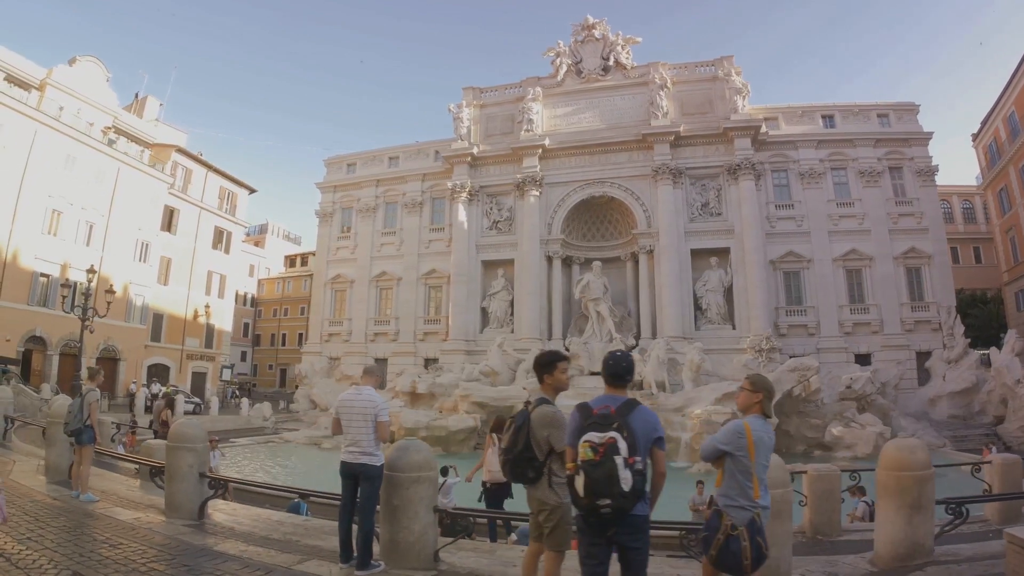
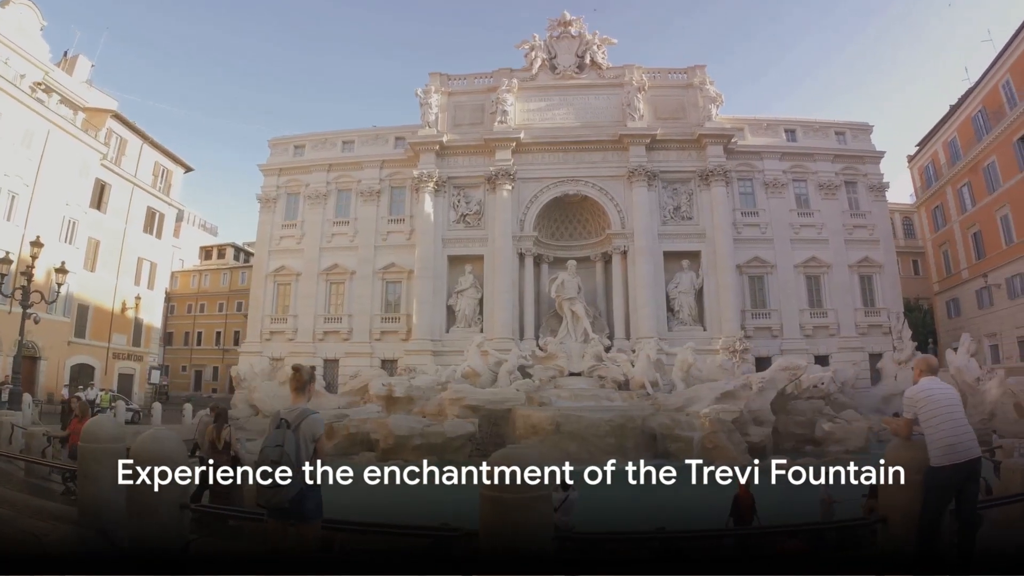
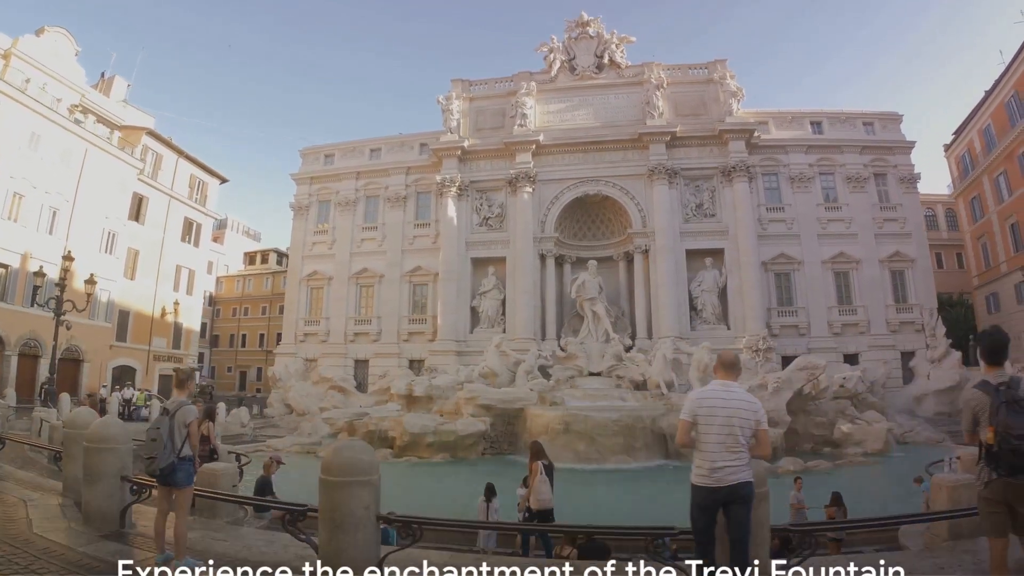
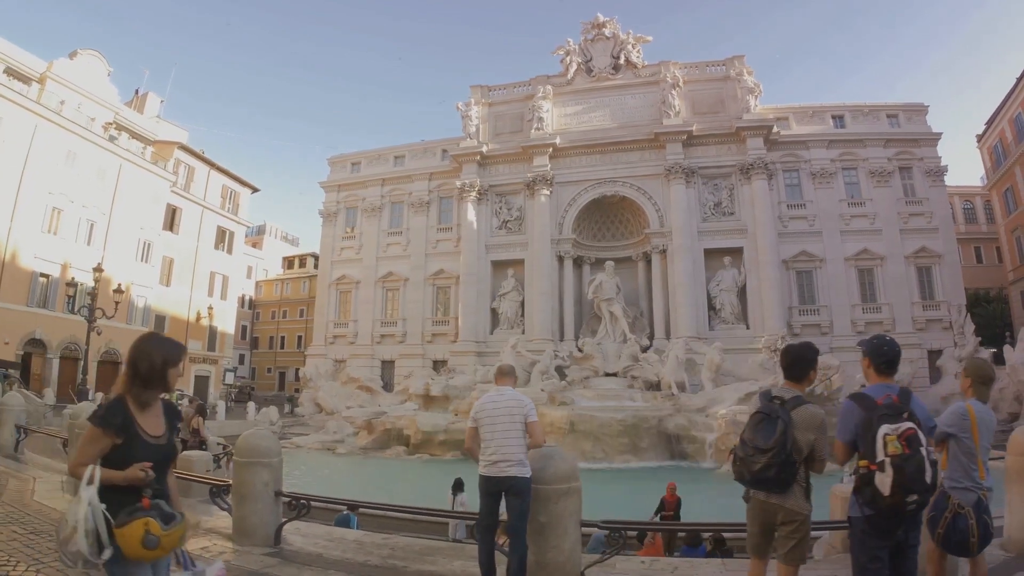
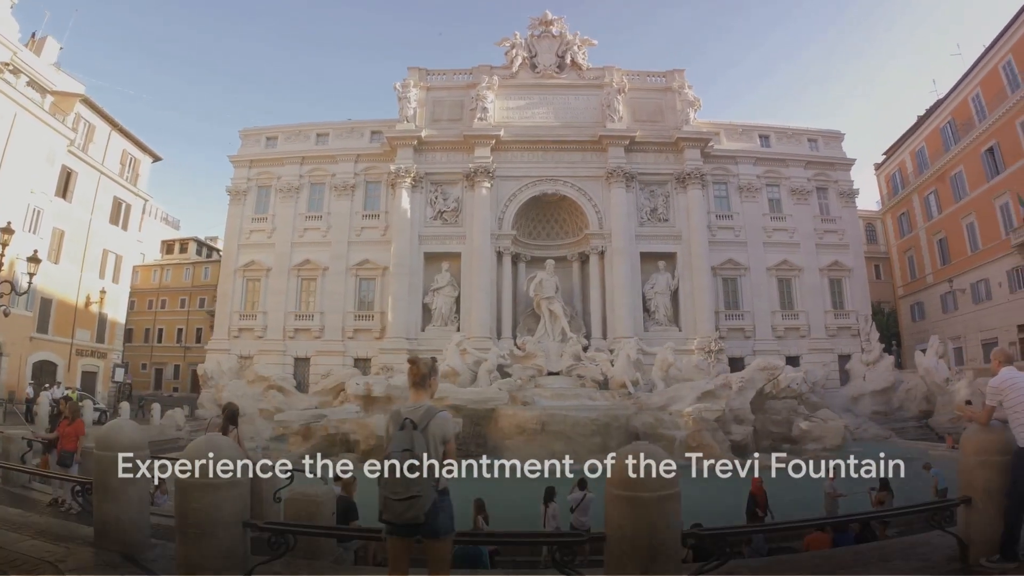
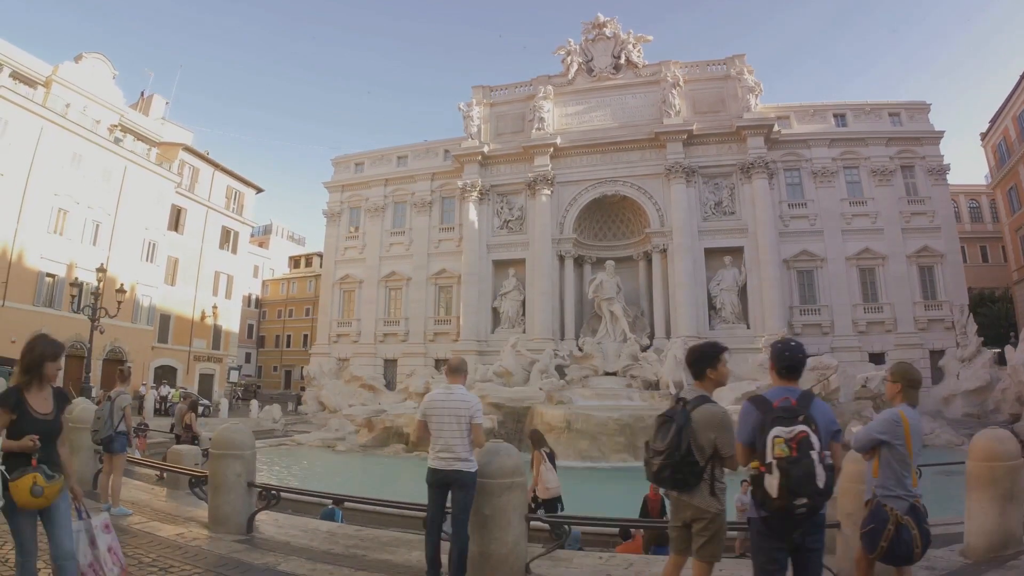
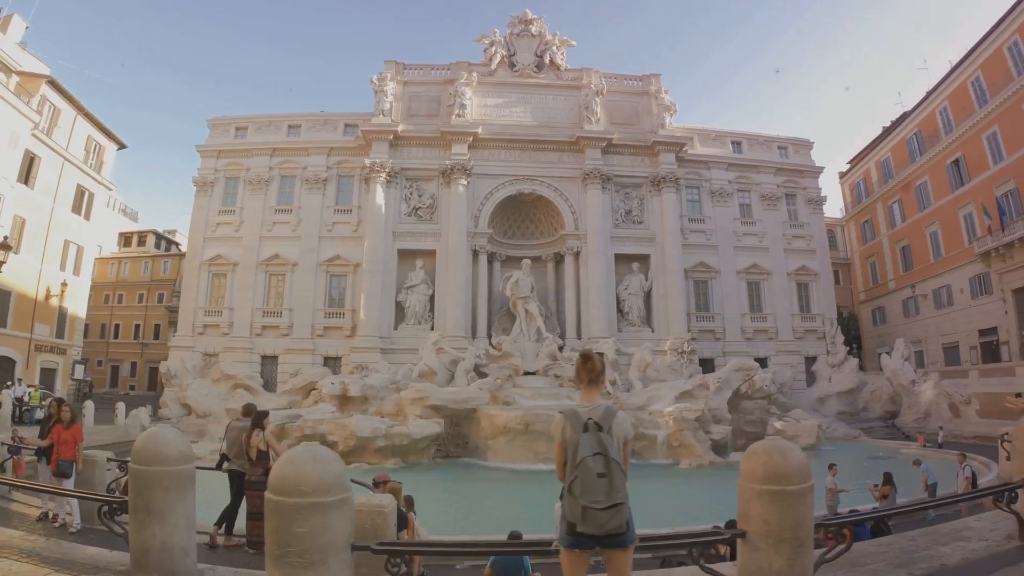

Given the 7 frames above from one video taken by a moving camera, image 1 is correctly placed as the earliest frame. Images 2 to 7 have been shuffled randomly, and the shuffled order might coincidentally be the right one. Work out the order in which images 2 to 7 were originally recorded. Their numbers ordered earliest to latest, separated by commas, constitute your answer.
6, 4, 3, 2, 5, 7
